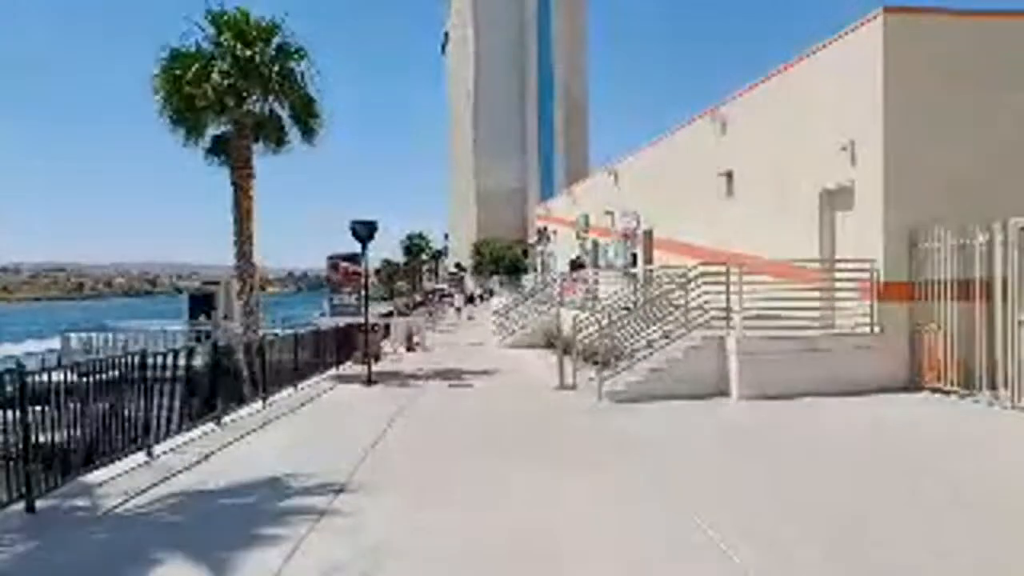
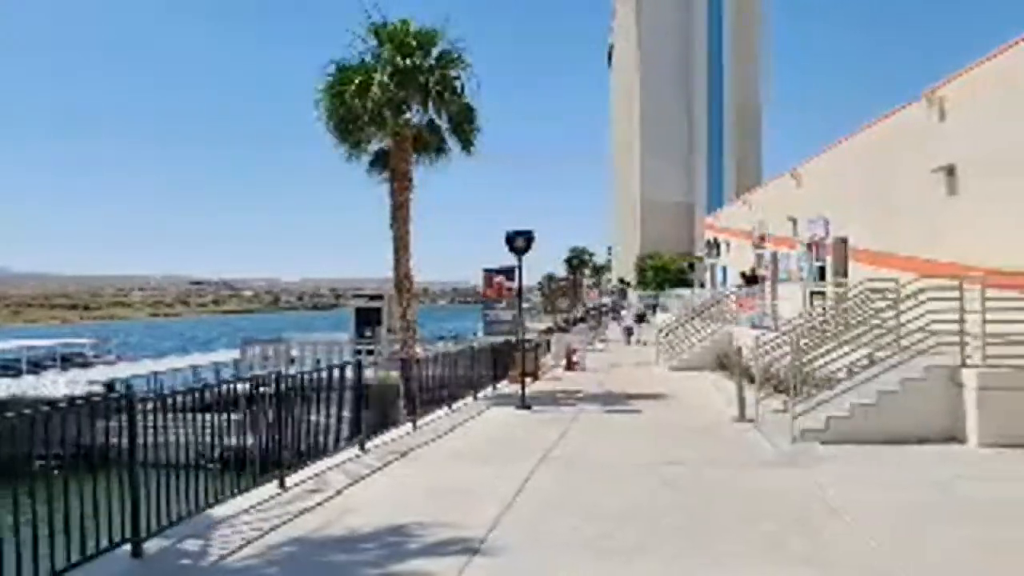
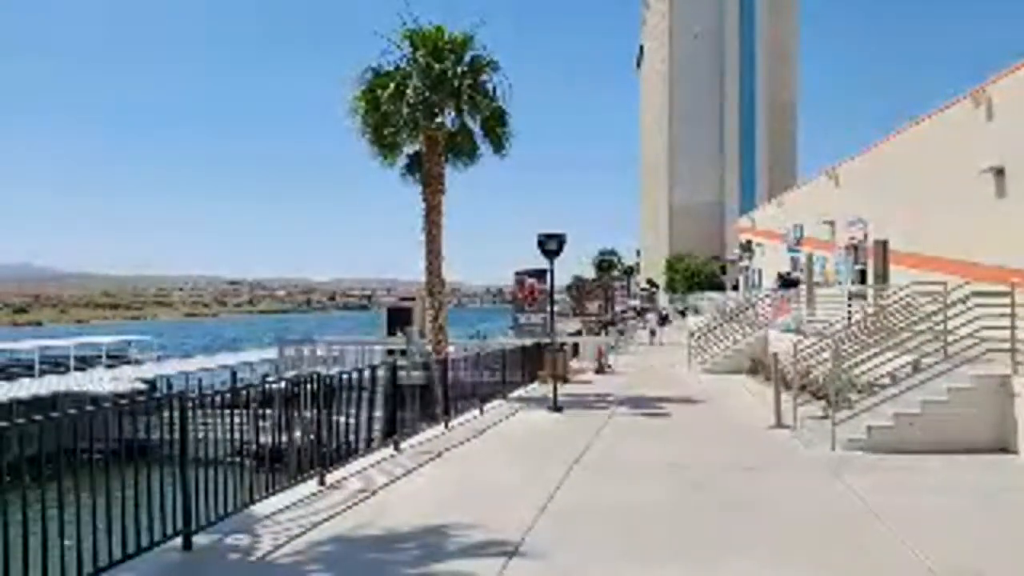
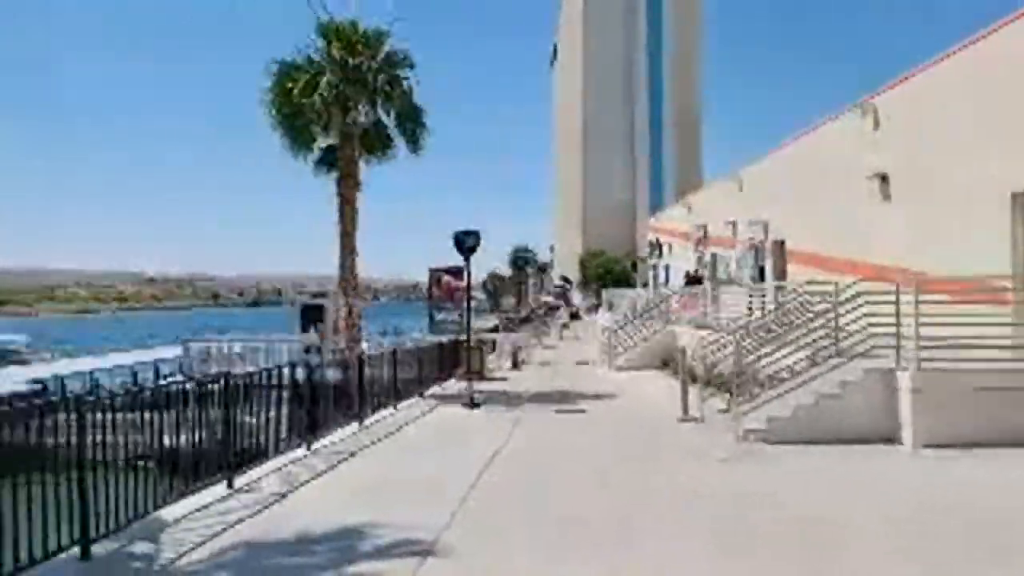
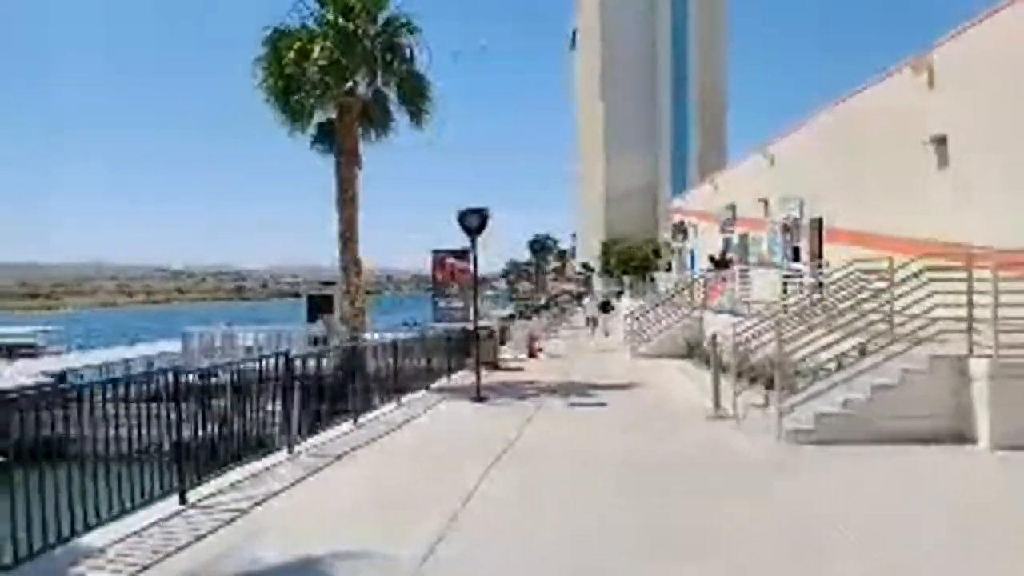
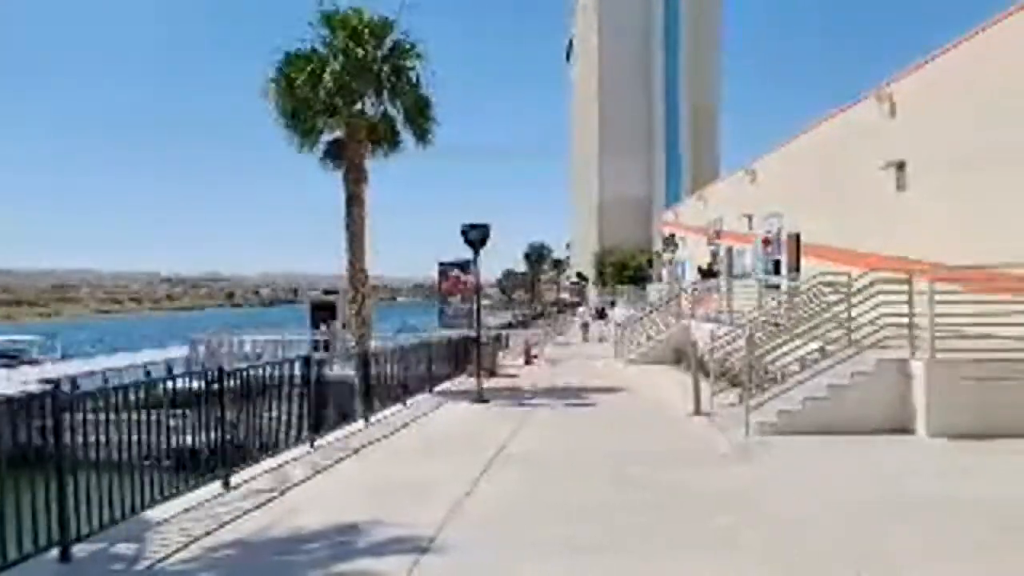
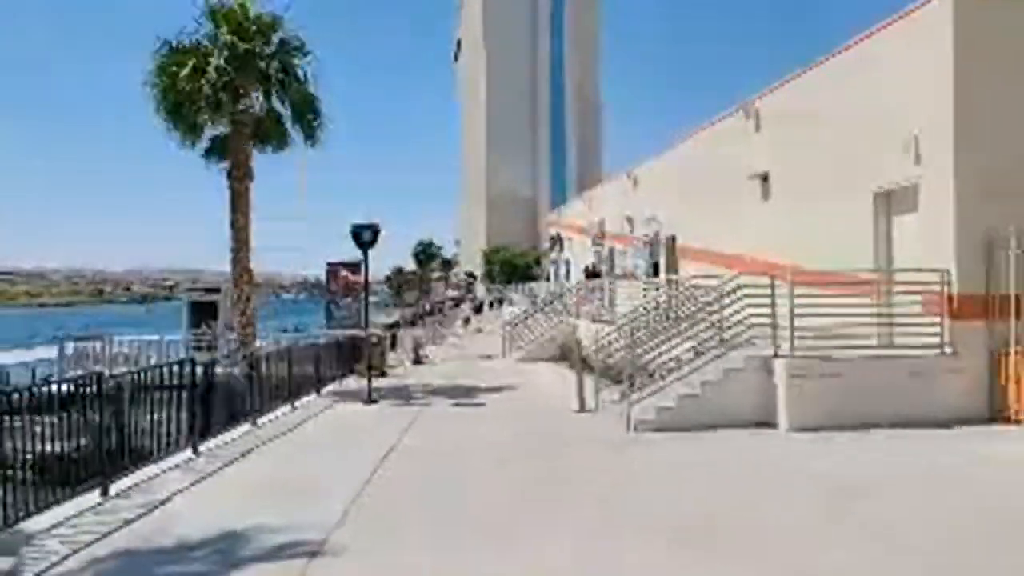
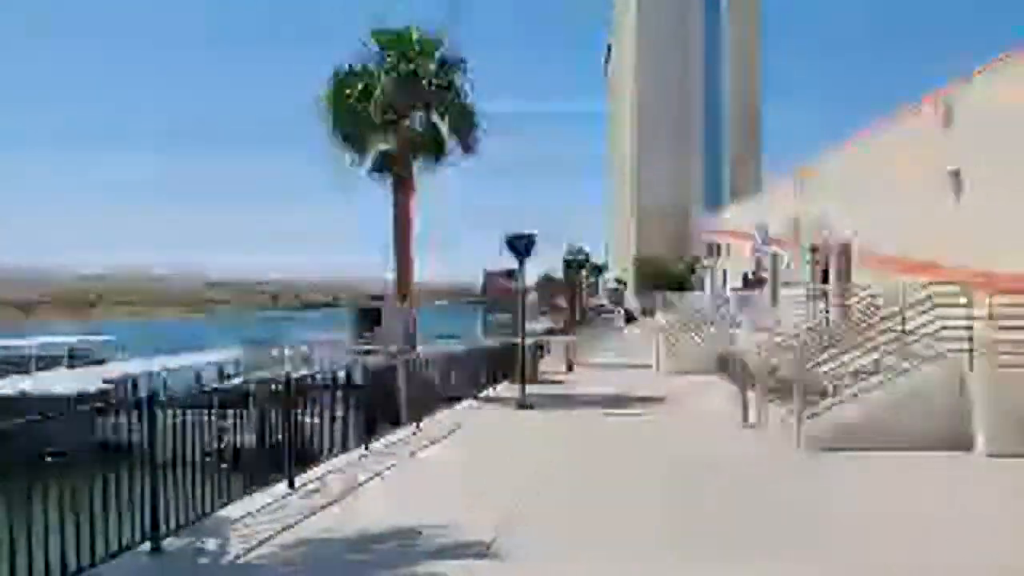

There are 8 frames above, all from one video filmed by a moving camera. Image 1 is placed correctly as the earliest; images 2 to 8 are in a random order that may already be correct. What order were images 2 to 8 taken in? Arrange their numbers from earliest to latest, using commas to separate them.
7, 4, 8, 3, 2, 6, 5
